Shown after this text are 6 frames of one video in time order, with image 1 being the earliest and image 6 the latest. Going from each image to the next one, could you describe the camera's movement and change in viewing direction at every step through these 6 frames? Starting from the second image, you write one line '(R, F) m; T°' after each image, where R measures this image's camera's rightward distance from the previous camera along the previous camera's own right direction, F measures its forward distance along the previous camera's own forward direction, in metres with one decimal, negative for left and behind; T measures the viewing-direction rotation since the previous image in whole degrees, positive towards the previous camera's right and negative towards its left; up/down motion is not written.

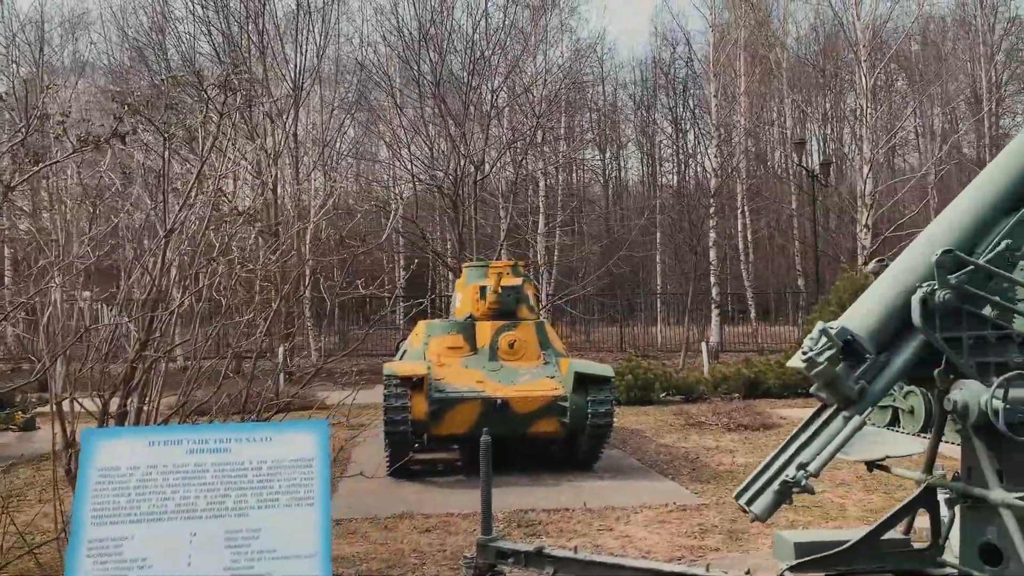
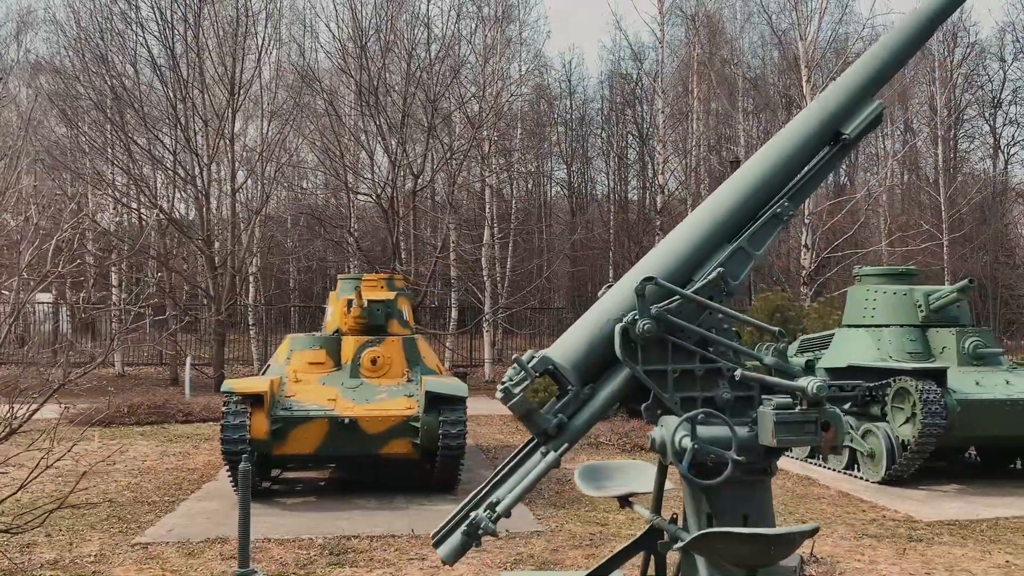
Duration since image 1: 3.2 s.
(+1.1, +0.2) m; +1°
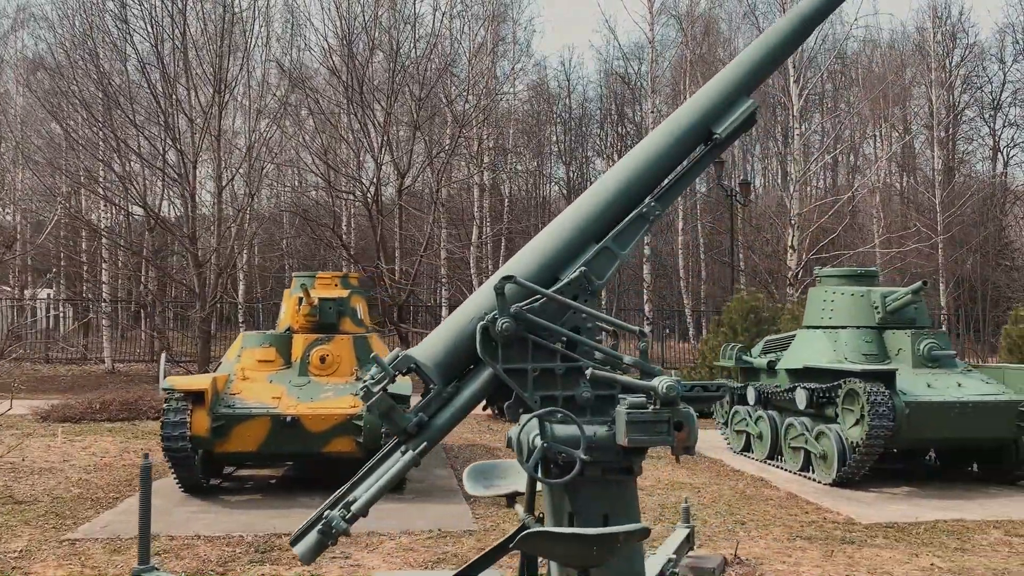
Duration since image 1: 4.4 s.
(+0.5, 0.0) m; 0°
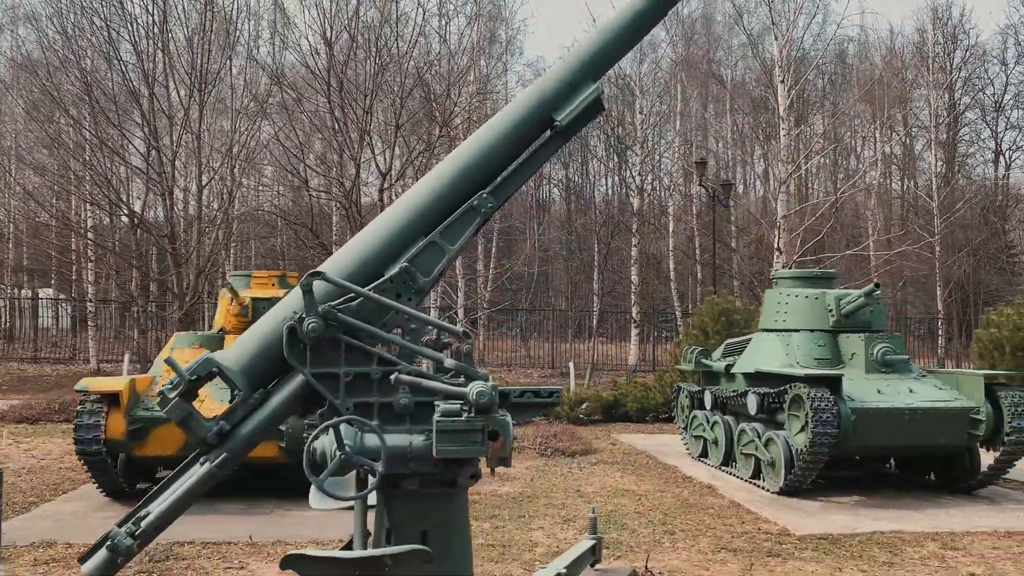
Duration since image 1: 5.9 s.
(+0.6, +0.2) m; 0°
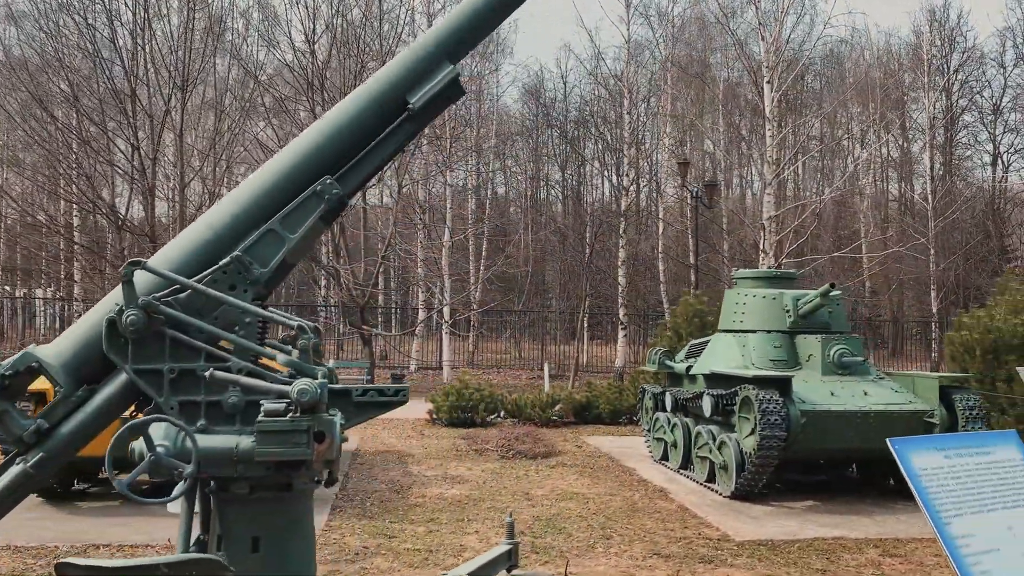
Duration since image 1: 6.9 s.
(+0.5, +0.2) m; 0°
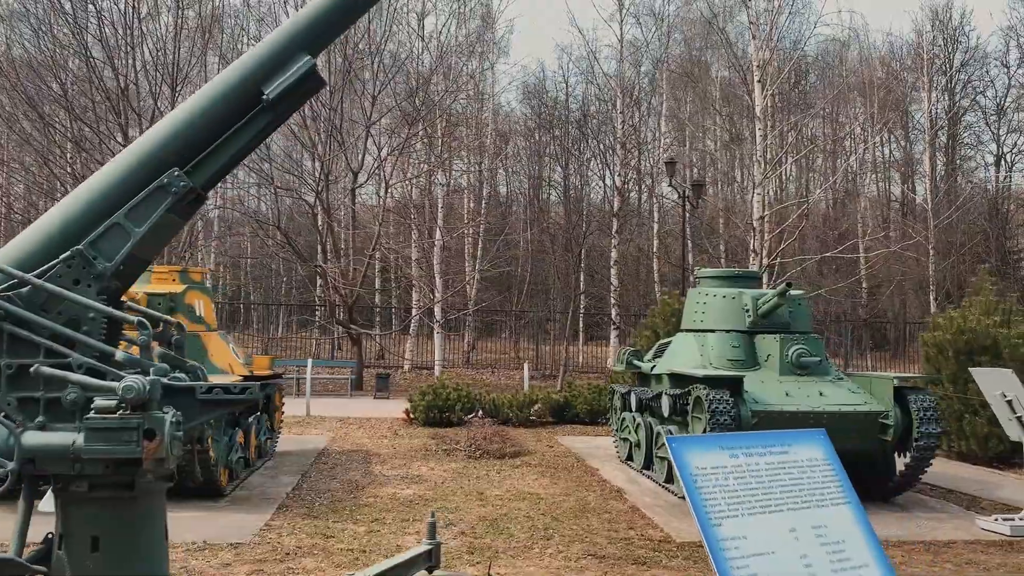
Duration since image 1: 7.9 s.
(+0.5, +0.1) m; -1°
